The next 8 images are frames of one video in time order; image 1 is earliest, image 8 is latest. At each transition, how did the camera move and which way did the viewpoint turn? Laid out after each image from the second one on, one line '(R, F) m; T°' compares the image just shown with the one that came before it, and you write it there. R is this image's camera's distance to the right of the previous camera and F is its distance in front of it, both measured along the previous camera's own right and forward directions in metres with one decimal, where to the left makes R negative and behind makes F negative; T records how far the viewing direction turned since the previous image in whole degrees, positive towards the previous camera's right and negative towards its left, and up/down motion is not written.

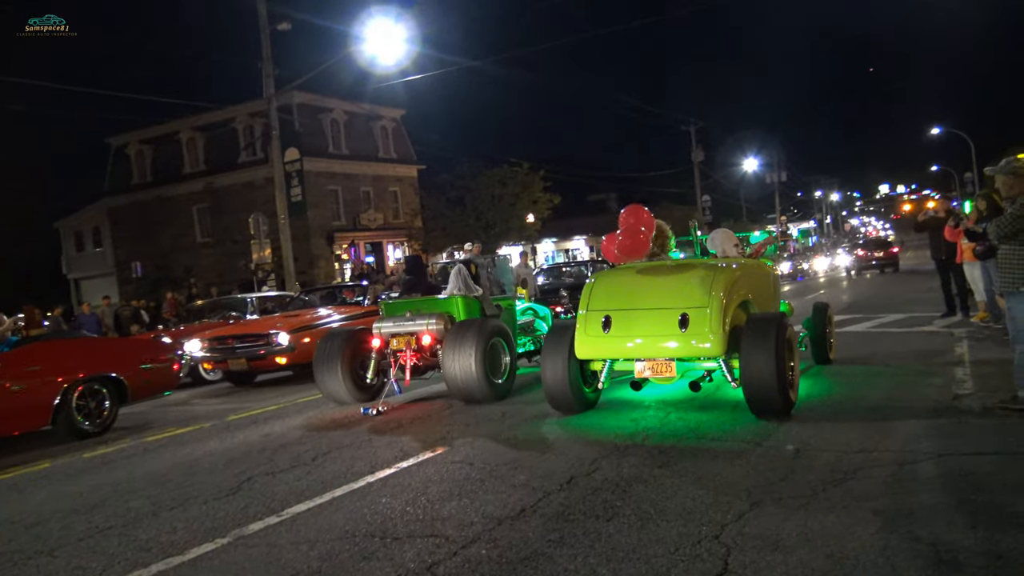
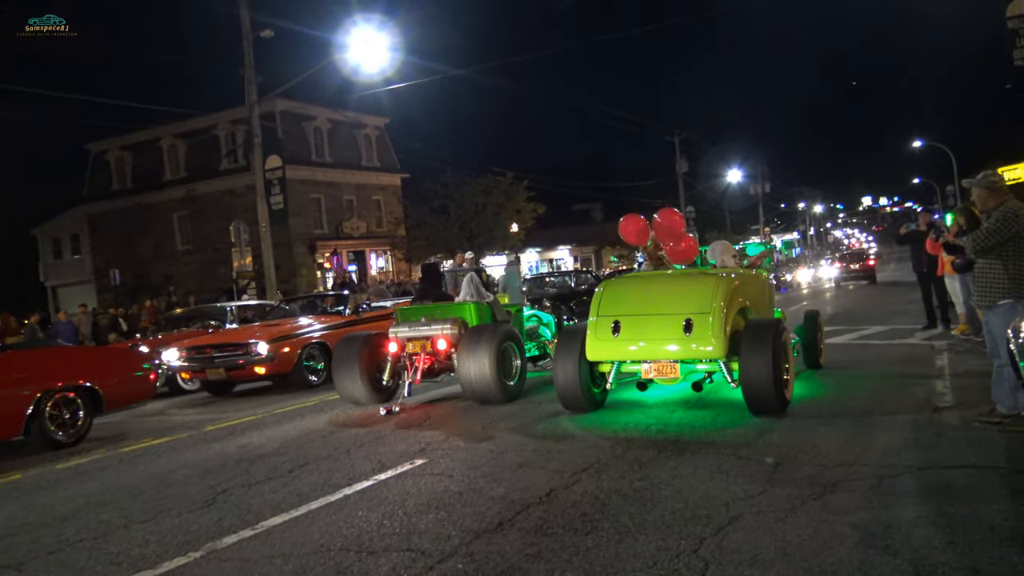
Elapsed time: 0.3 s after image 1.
(-0.3, 0.0) m; +3°
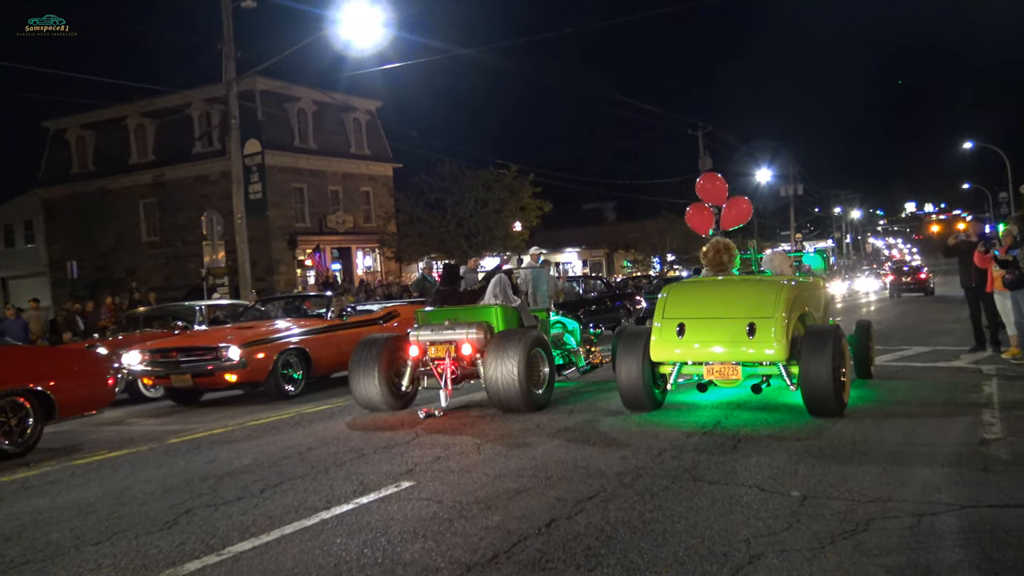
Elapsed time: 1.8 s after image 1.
(+0.1, +0.9) m; -1°
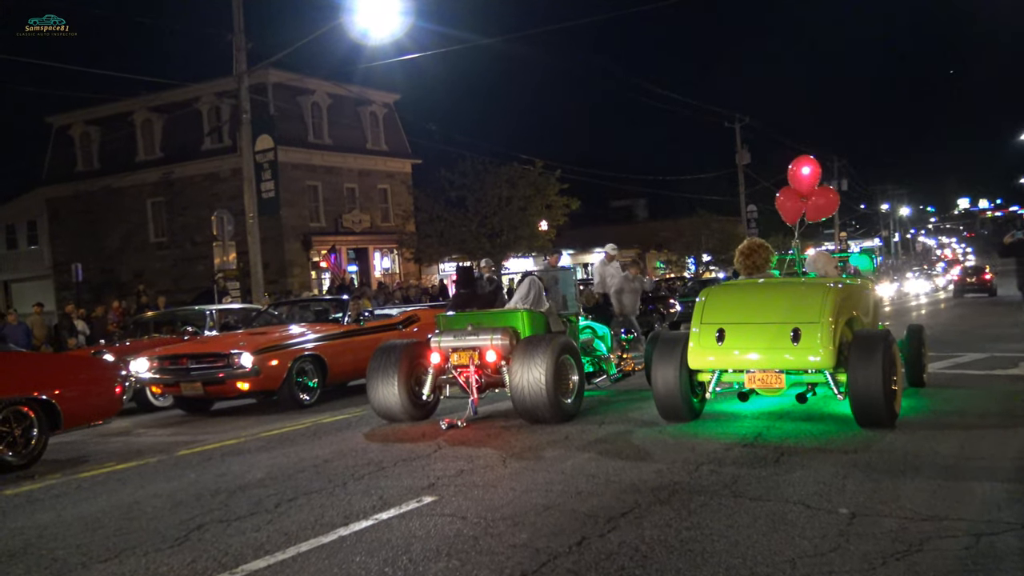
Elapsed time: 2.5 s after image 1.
(+0.2, +0.5) m; -3°
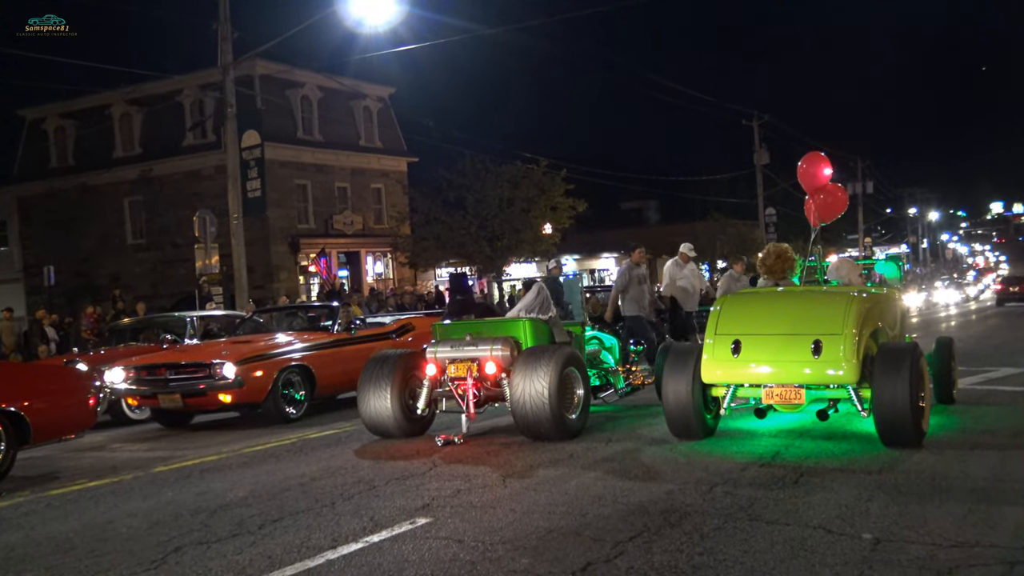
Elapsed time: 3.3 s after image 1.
(0.0, +0.5) m; 0°
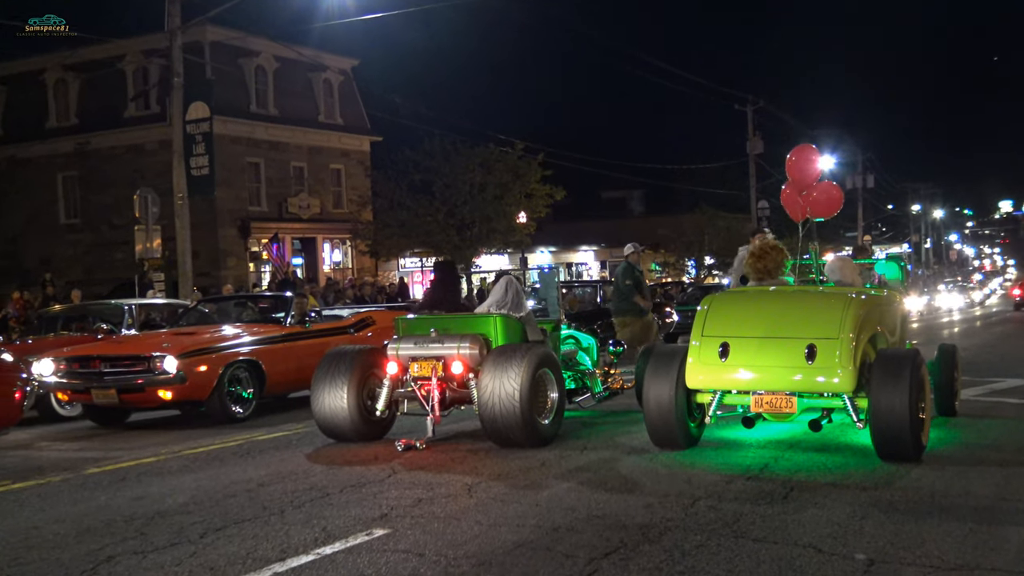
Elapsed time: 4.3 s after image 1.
(-0.1, +0.6) m; +2°
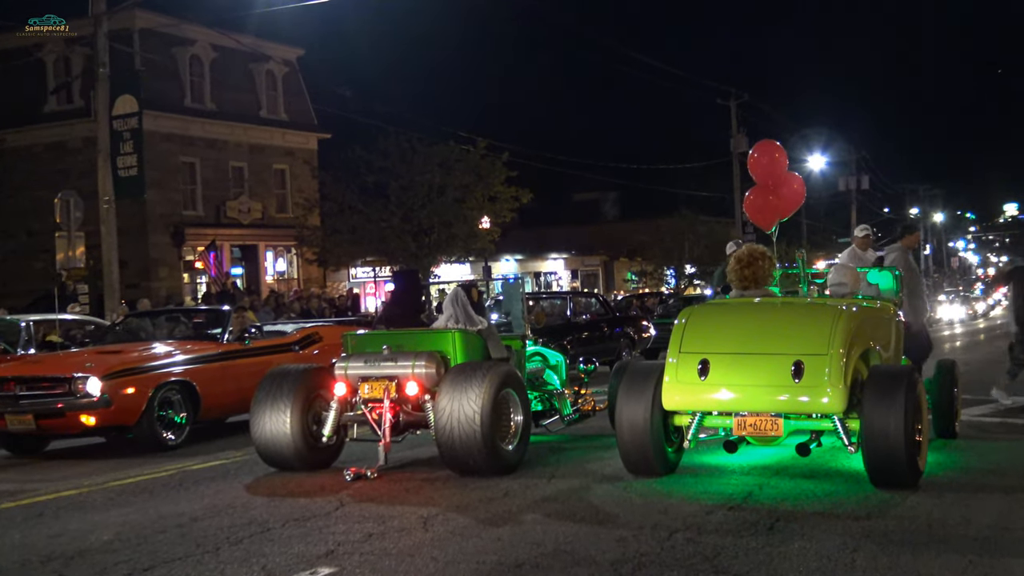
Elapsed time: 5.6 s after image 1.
(-0.1, +0.6) m; +3°
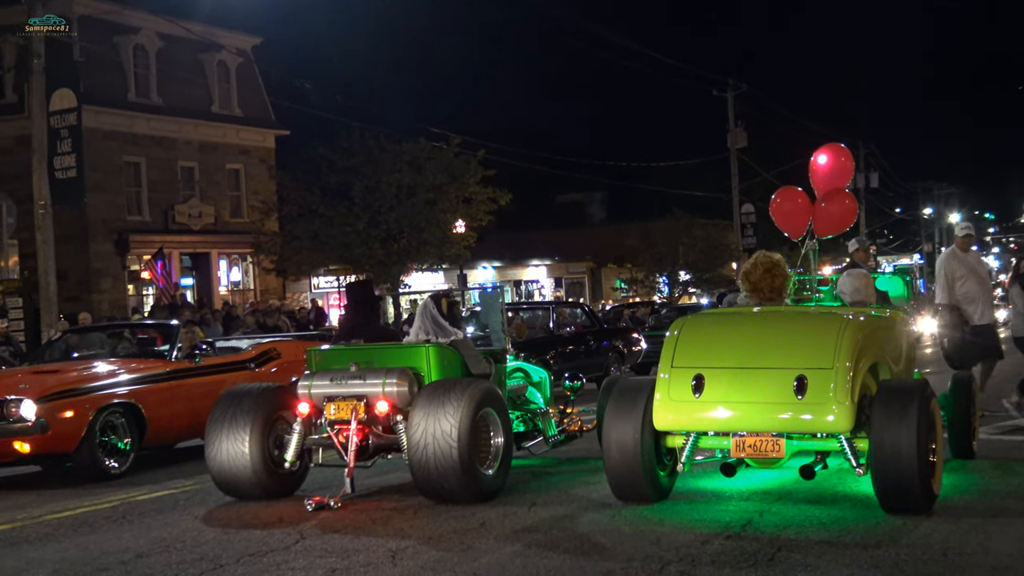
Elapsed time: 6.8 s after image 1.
(0.0, +0.5) m; +1°
